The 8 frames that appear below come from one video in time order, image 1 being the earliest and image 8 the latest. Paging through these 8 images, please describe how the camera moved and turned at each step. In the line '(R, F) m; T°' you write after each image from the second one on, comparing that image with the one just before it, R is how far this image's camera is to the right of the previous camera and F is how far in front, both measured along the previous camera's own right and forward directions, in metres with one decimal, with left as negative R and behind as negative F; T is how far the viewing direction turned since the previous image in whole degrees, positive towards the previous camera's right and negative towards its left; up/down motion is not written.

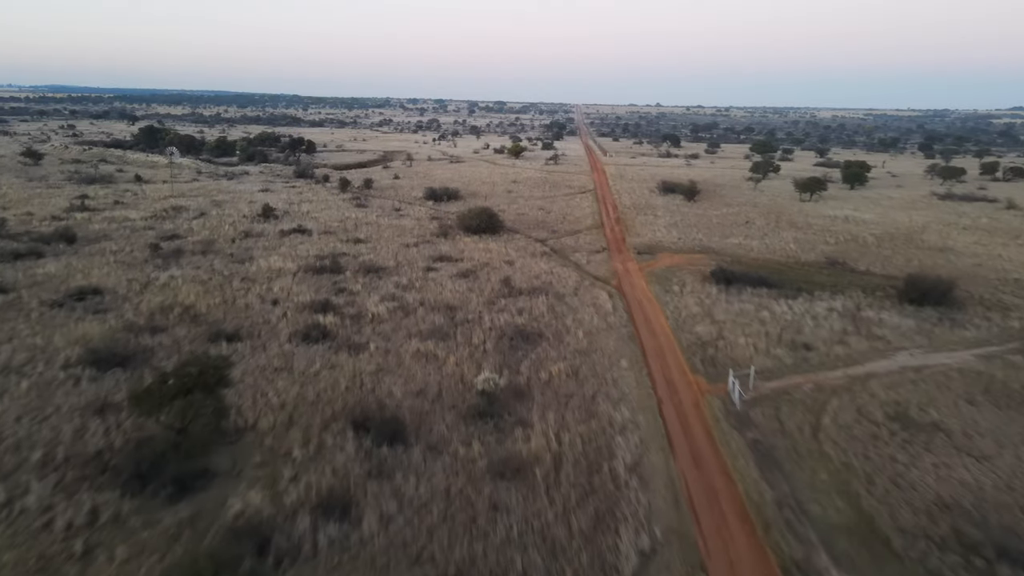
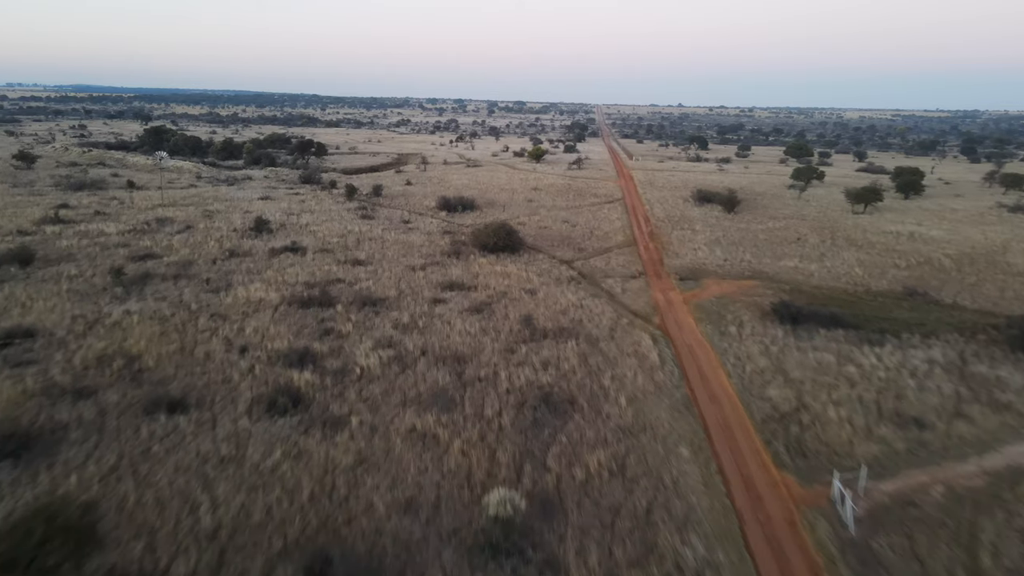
(-0.1, +3.5) m; -1°
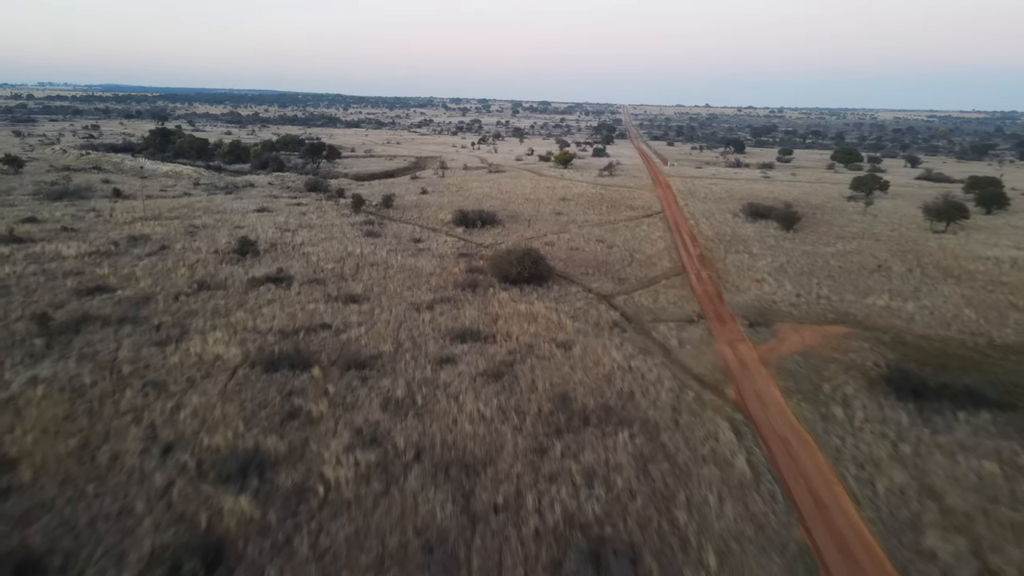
(-0.1, +4.3) m; -2°
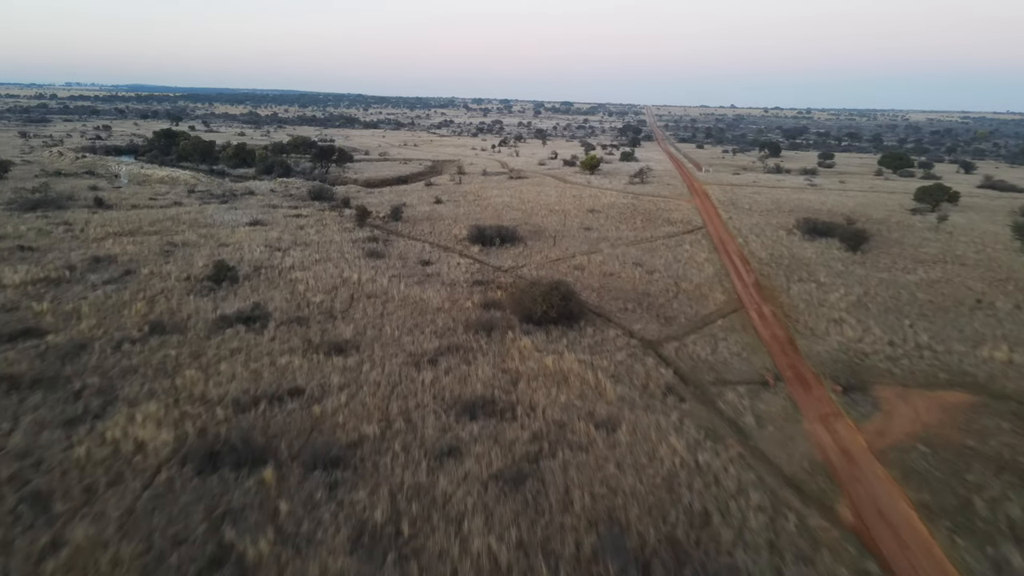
(-0.1, +3.9) m; -2°
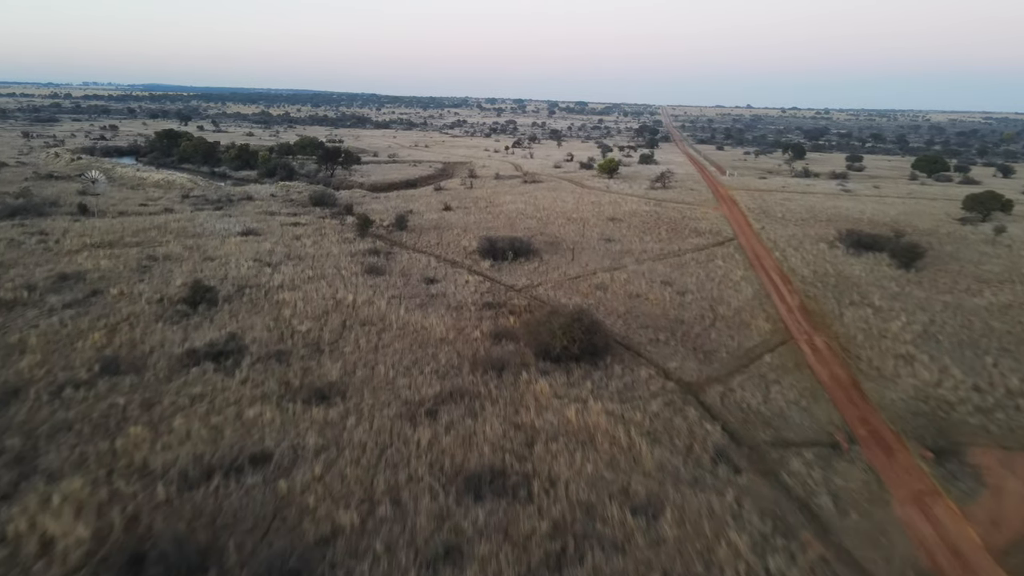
(0.0, +2.5) m; -1°
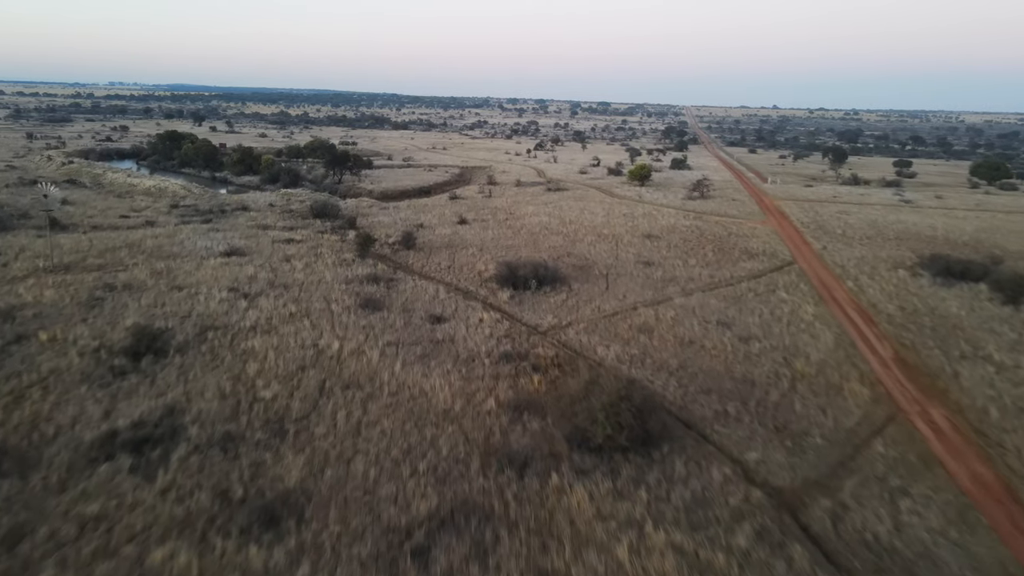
(-0.1, +3.9) m; -2°
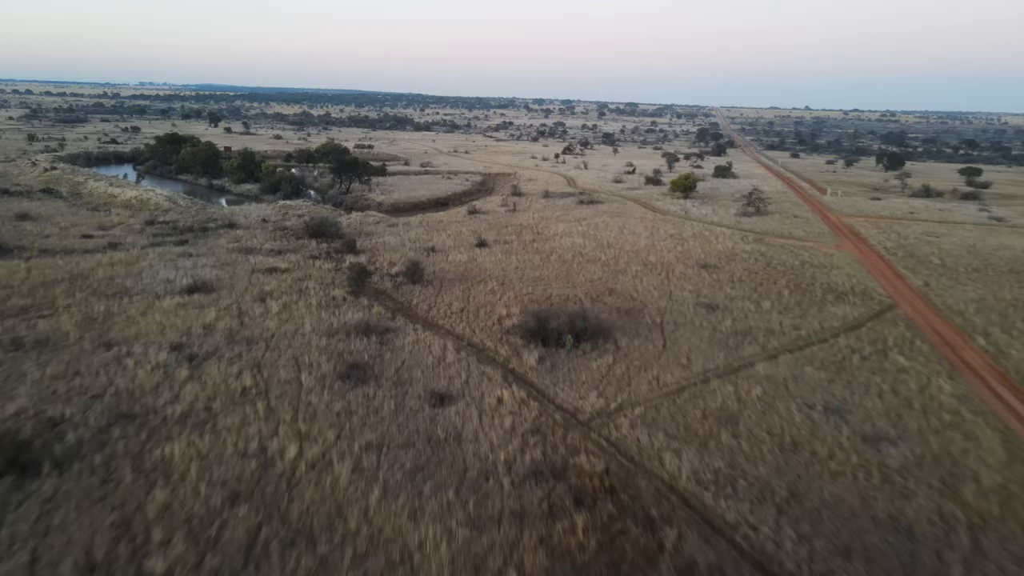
(-0.1, +4.8) m; -2°
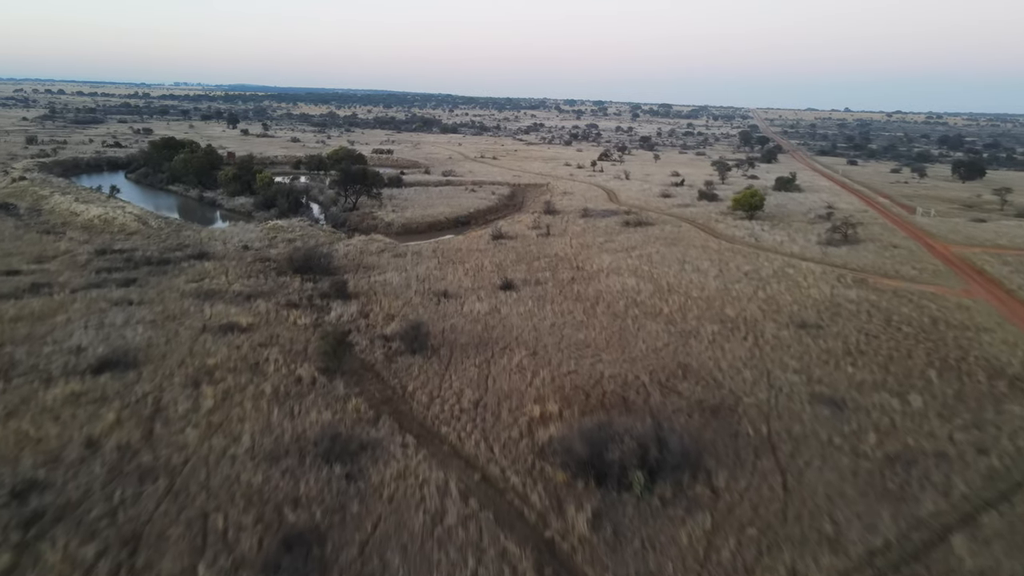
(-0.2, +5.8) m; -2°
